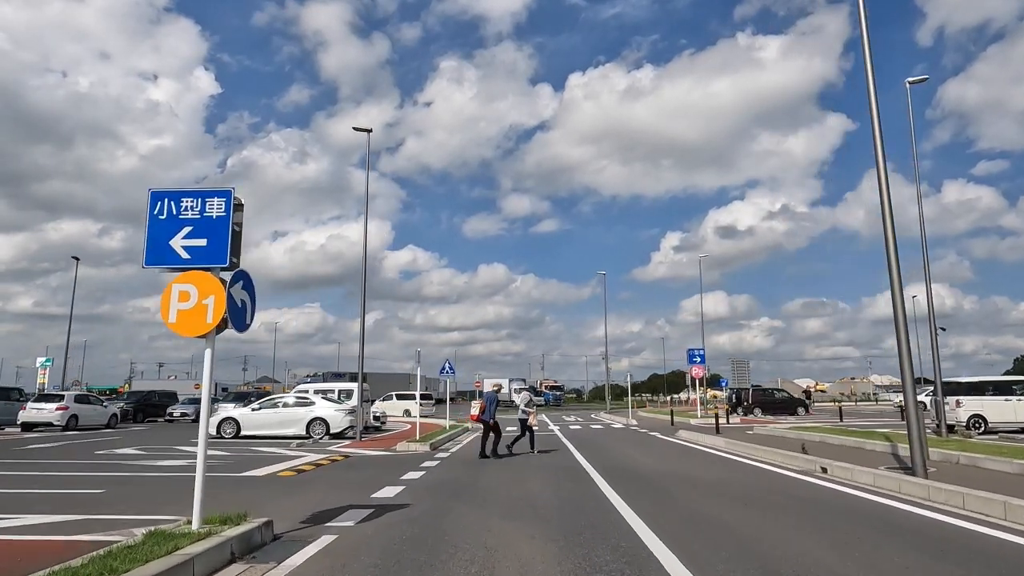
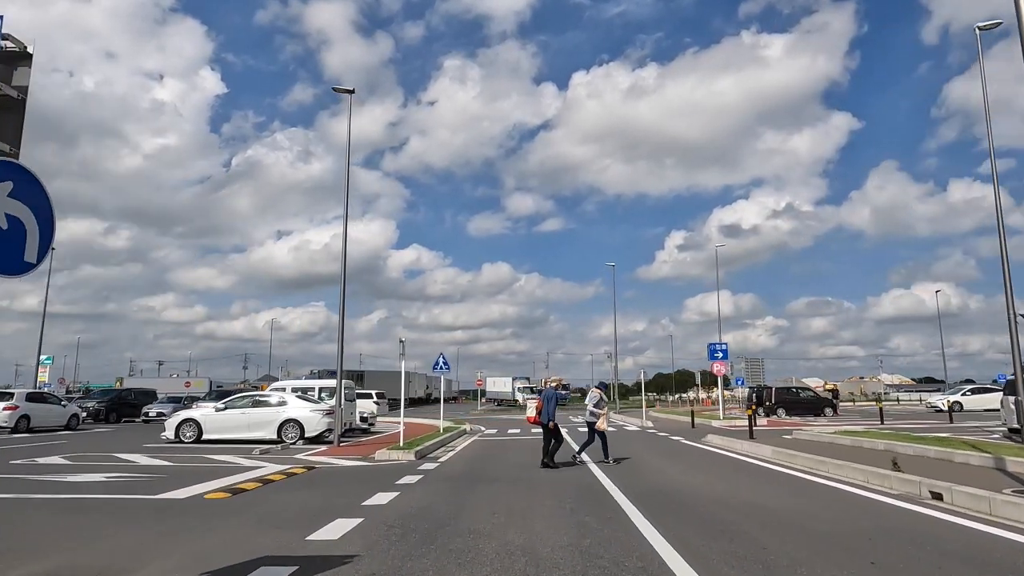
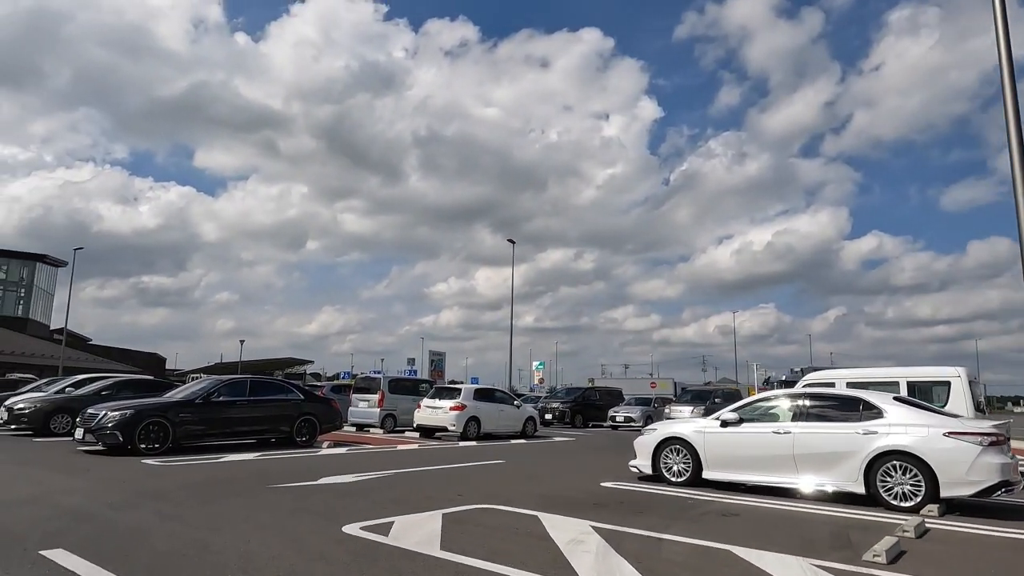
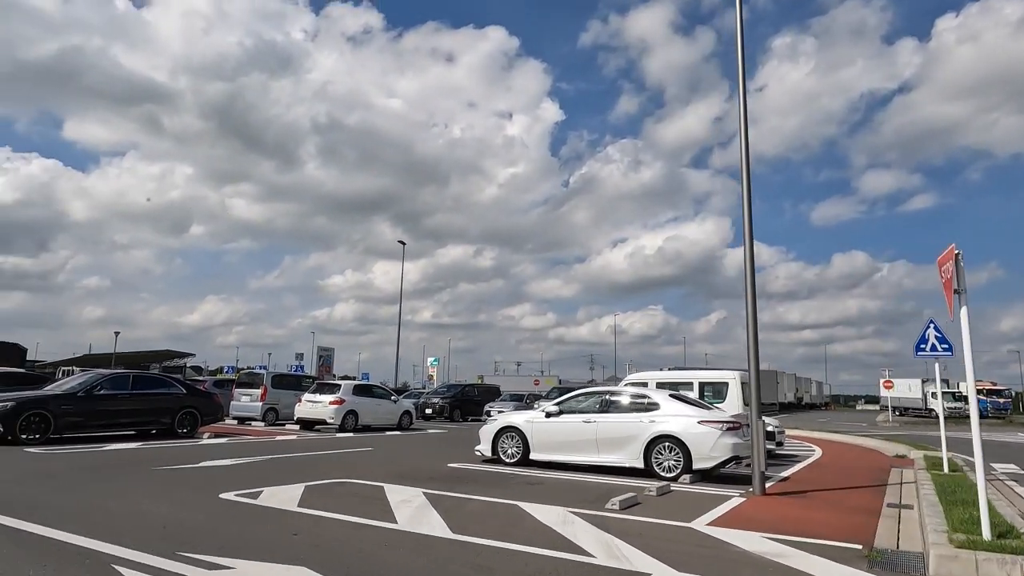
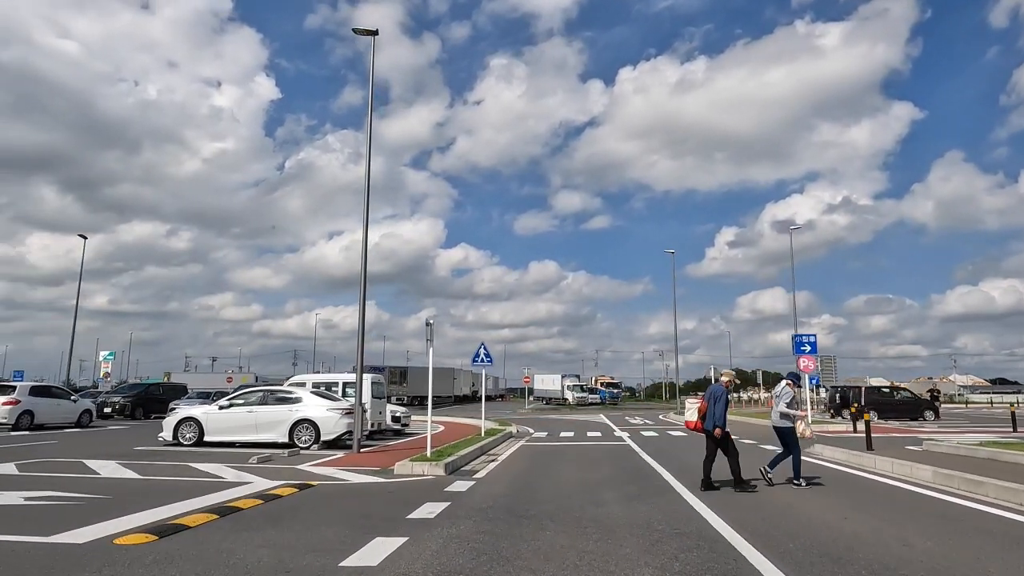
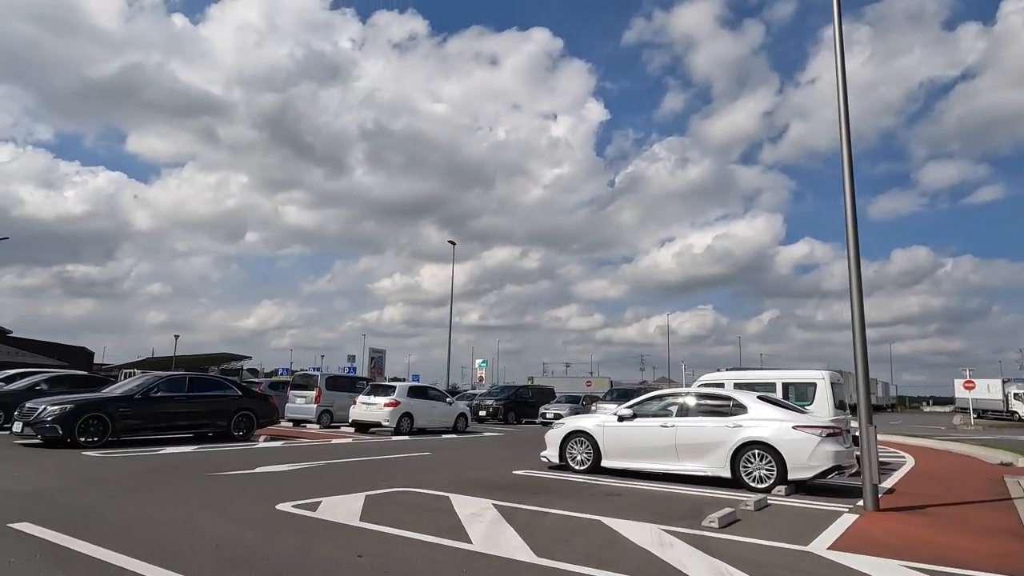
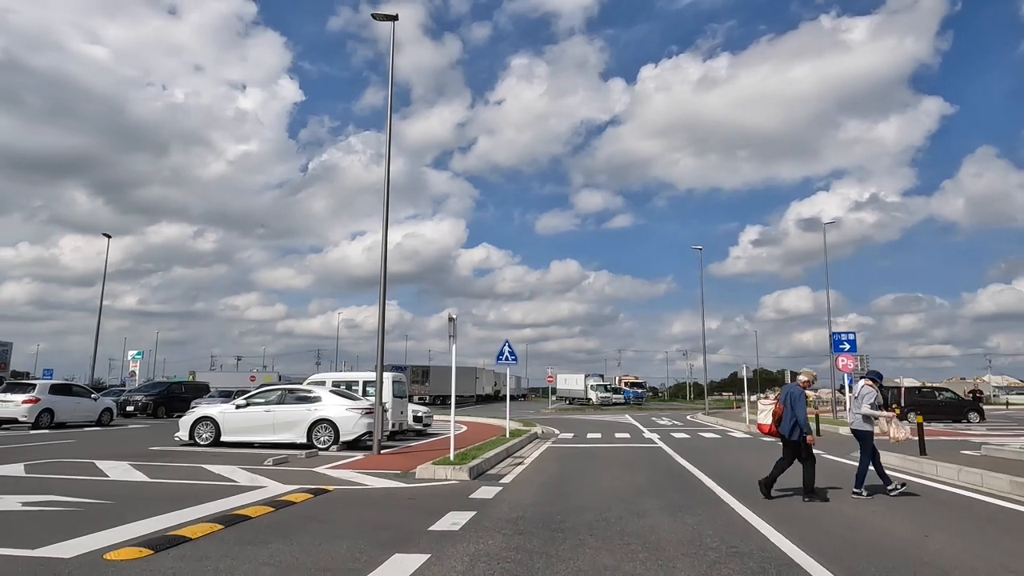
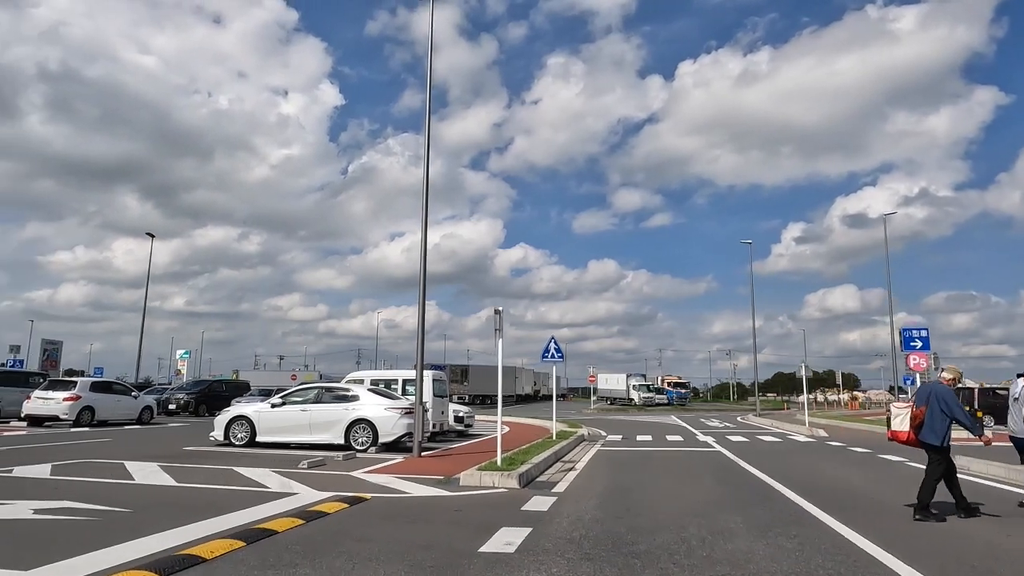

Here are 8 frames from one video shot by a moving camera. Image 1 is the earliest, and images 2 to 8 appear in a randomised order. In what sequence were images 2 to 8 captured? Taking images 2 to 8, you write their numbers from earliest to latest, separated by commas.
2, 5, 7, 8, 4, 6, 3
